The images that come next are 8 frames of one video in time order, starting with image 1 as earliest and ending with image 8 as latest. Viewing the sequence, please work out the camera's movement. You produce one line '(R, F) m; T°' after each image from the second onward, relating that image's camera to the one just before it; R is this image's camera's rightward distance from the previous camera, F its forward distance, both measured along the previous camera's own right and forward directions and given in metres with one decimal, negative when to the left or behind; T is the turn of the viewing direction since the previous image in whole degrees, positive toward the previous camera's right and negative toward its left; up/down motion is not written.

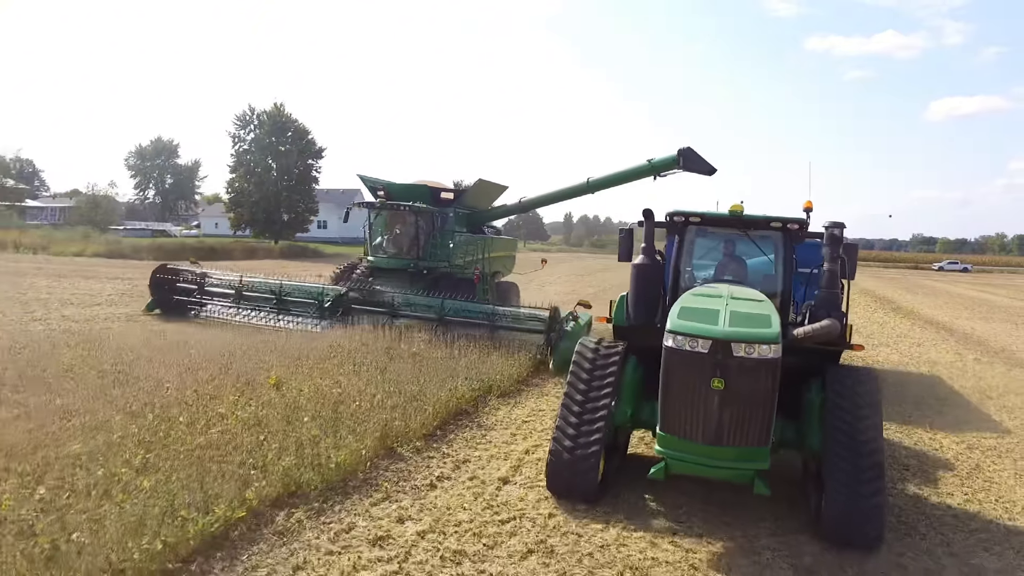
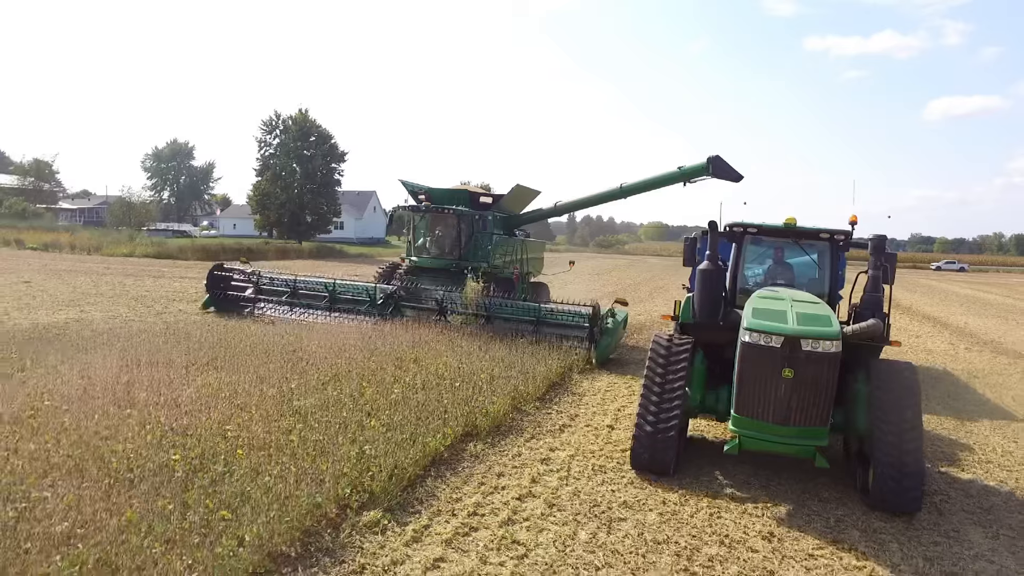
(-0.4, -0.6) m; -1°
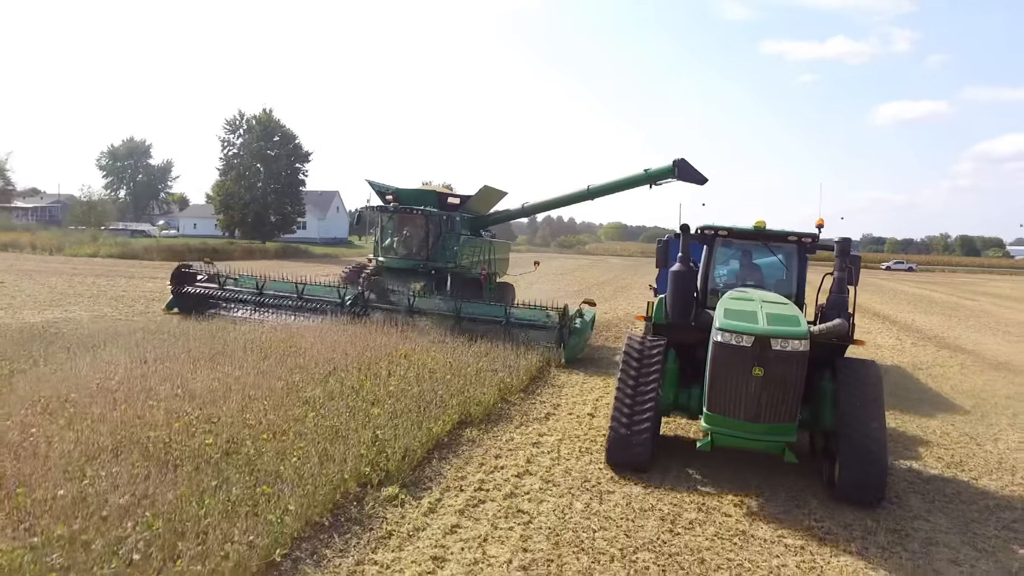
(-0.1, -0.1) m; +3°
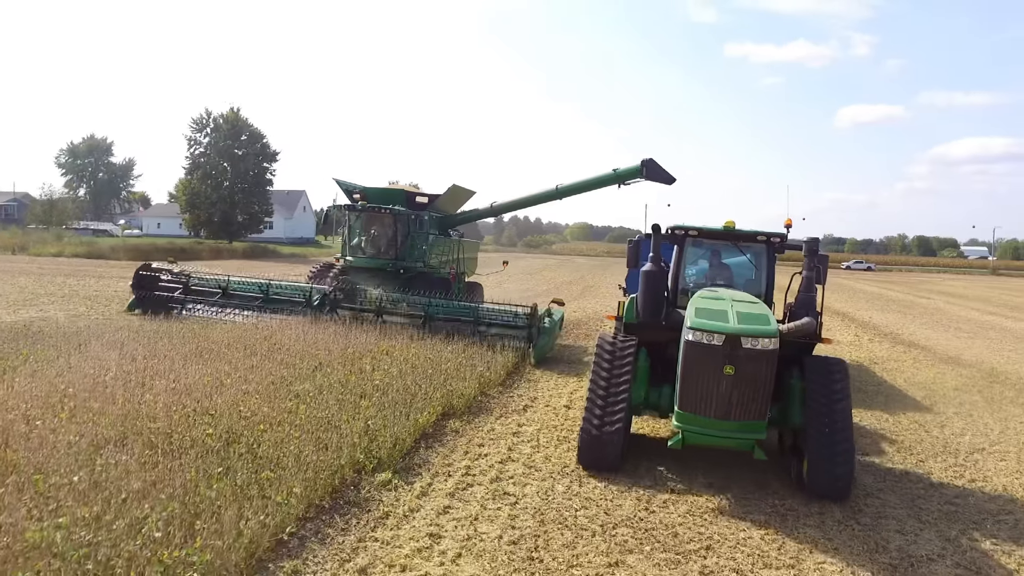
(0.0, +0.1) m; +3°
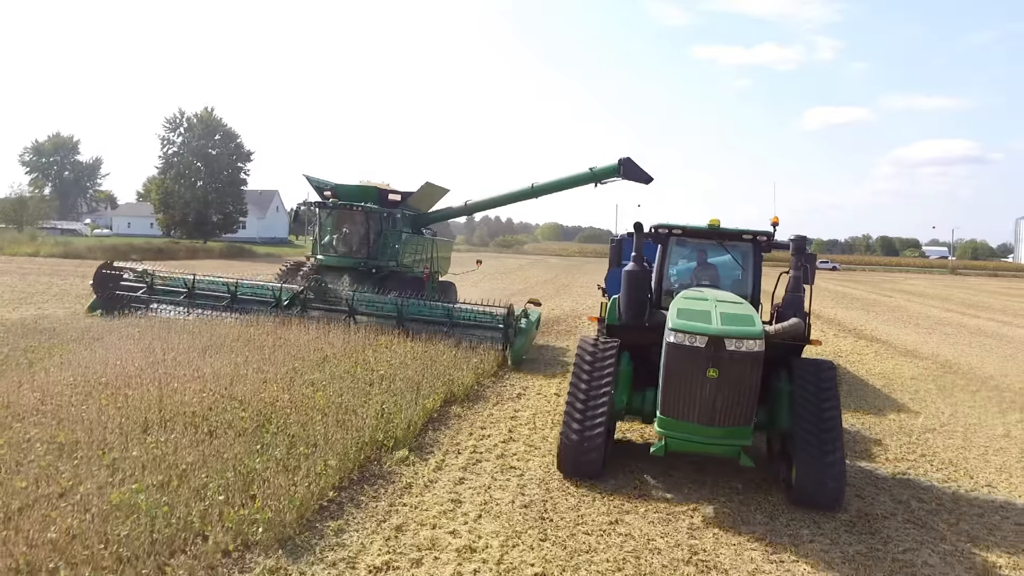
(0.0, +0.3) m; +2°
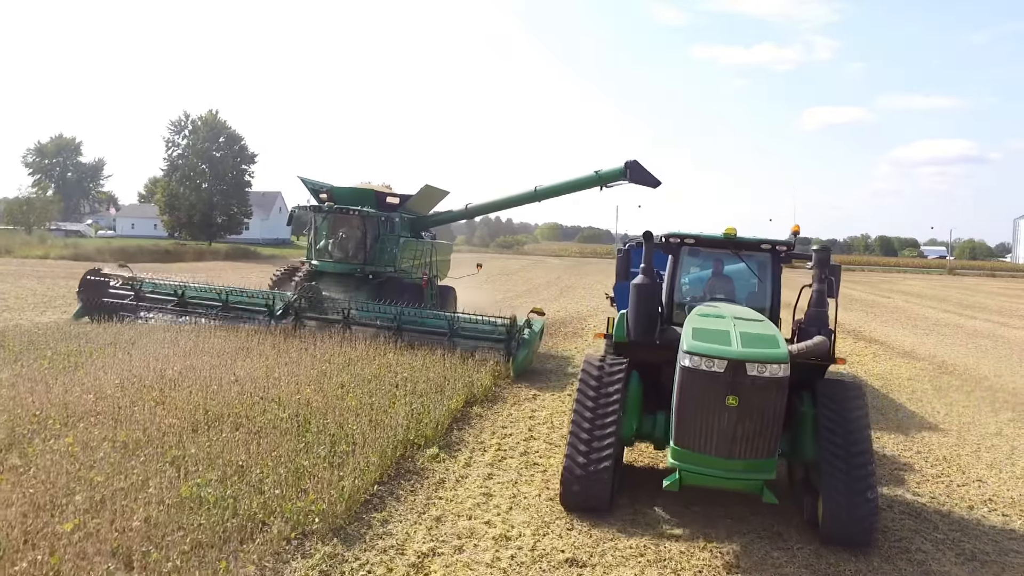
(0.0, +0.4) m; 0°
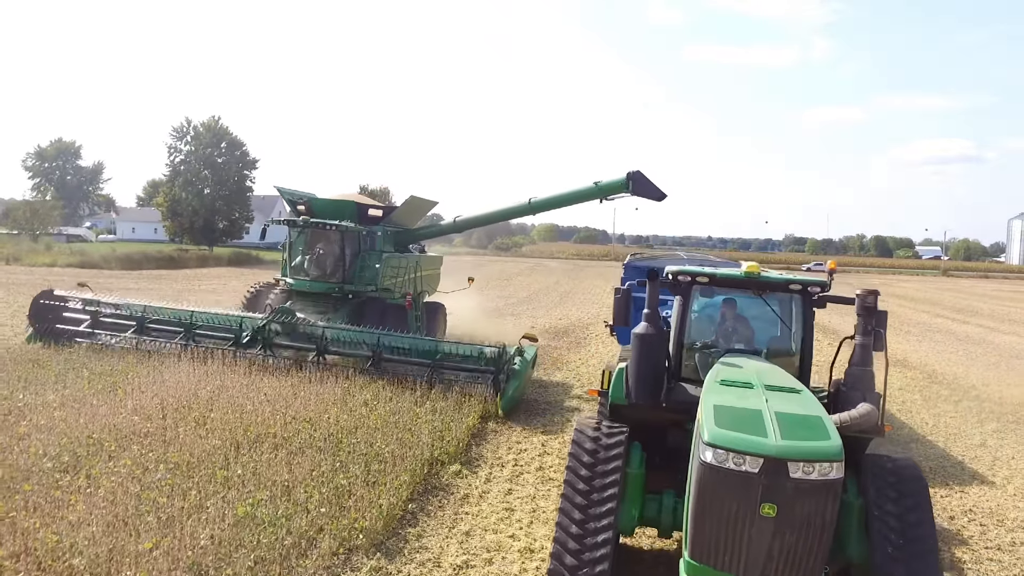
(+0.2, +1.0) m; 0°
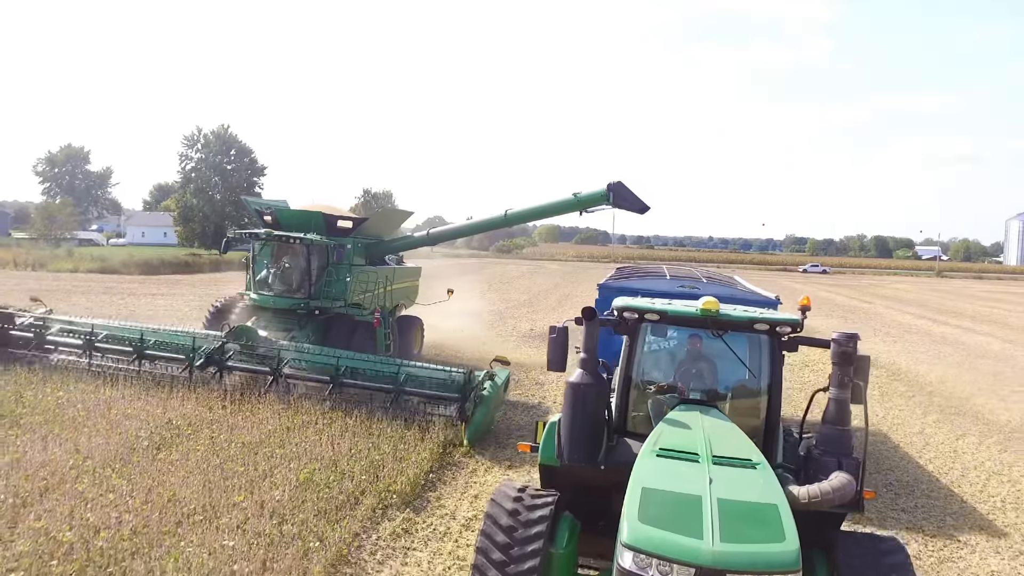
(+0.5, +0.6) m; 0°
